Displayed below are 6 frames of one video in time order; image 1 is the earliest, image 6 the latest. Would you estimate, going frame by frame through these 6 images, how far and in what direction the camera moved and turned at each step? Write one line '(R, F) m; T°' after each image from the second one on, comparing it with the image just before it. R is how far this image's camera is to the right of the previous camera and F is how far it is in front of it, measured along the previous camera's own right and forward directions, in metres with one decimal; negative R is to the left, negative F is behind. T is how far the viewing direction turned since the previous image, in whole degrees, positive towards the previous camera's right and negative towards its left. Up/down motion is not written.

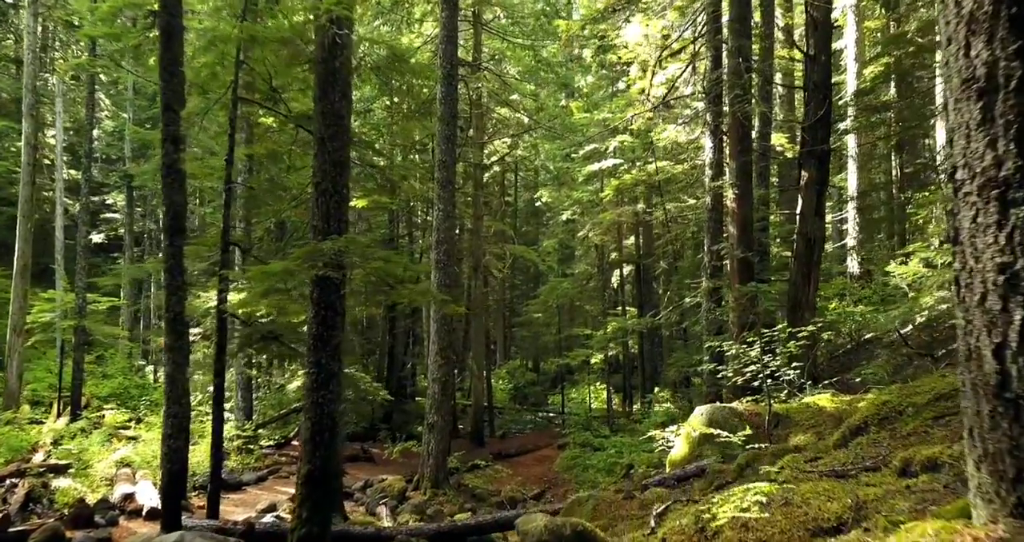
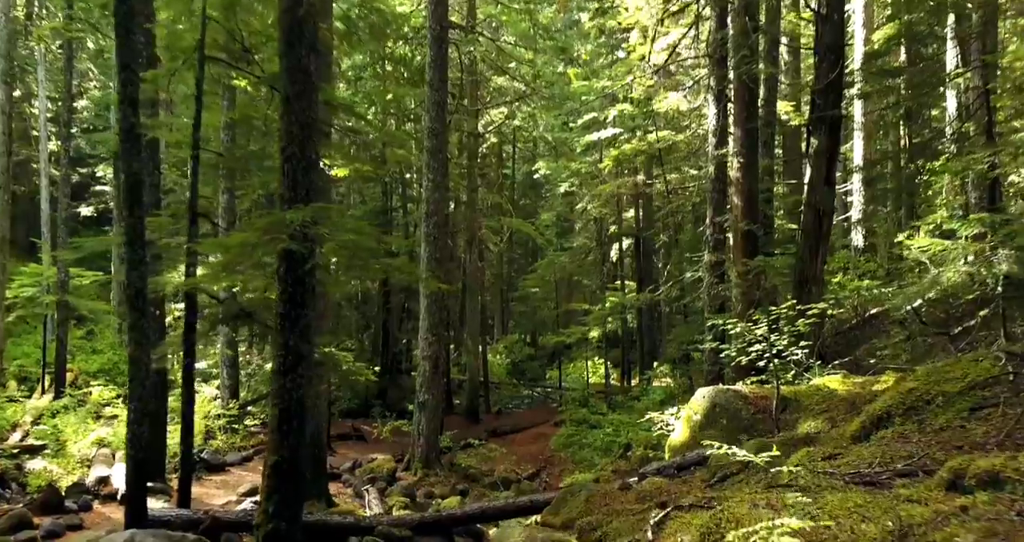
(+0.1, +0.5) m; 0°
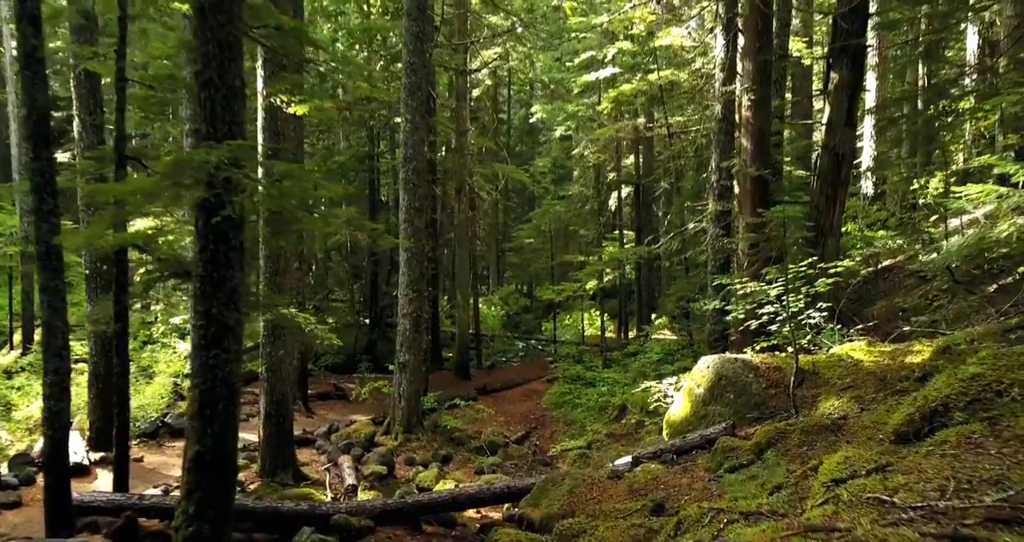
(+0.2, +1.0) m; 0°
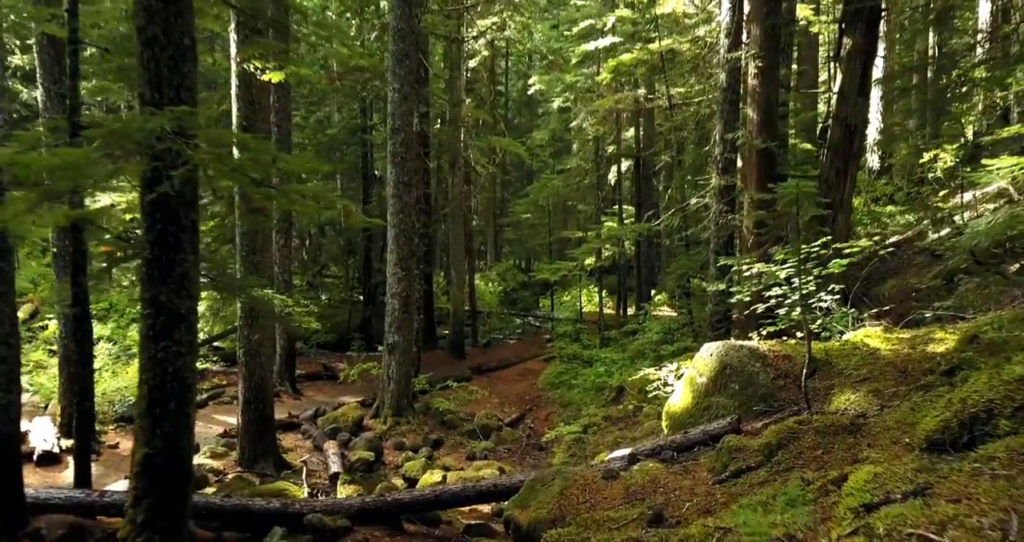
(+0.1, +0.5) m; 0°
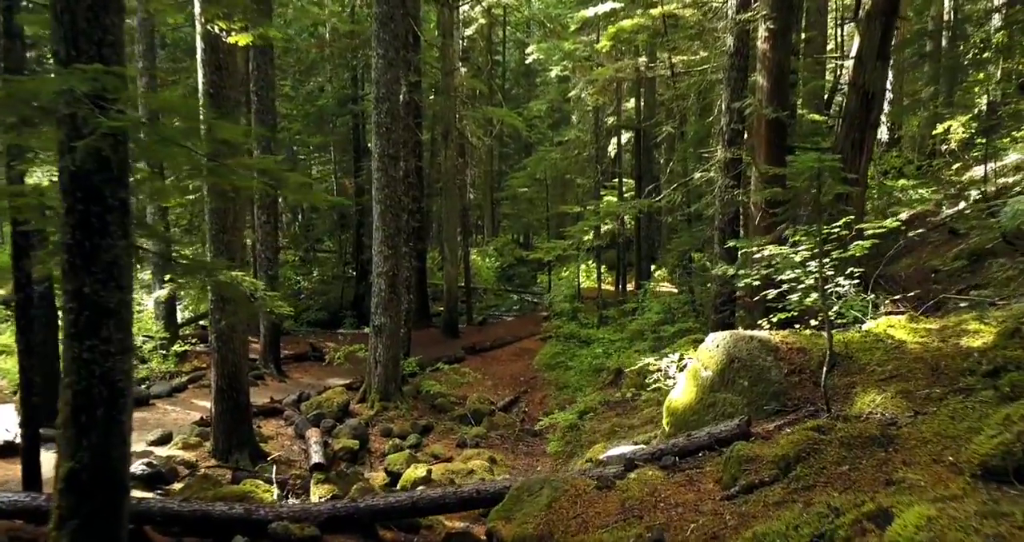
(+0.1, +0.6) m; 0°
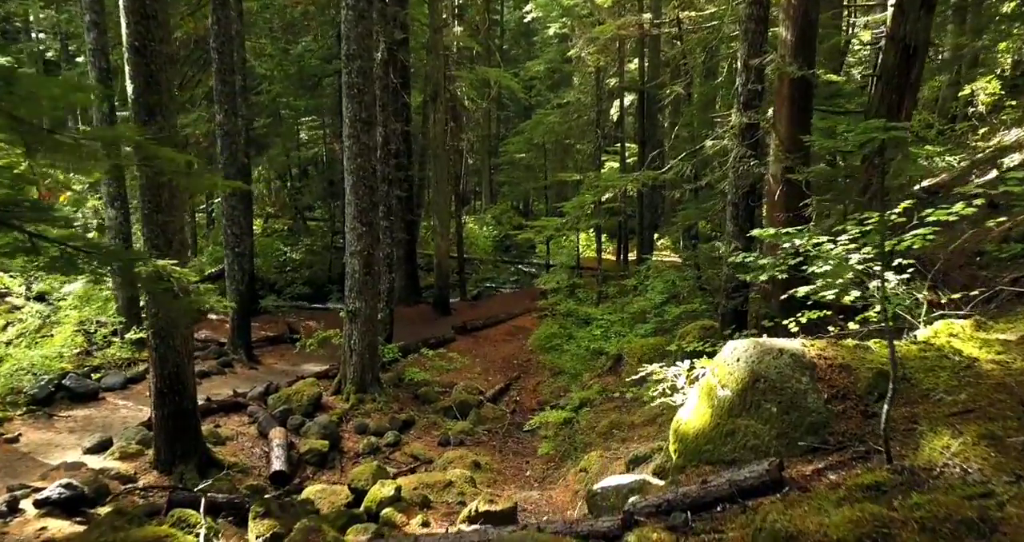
(+0.2, +1.1) m; 0°
